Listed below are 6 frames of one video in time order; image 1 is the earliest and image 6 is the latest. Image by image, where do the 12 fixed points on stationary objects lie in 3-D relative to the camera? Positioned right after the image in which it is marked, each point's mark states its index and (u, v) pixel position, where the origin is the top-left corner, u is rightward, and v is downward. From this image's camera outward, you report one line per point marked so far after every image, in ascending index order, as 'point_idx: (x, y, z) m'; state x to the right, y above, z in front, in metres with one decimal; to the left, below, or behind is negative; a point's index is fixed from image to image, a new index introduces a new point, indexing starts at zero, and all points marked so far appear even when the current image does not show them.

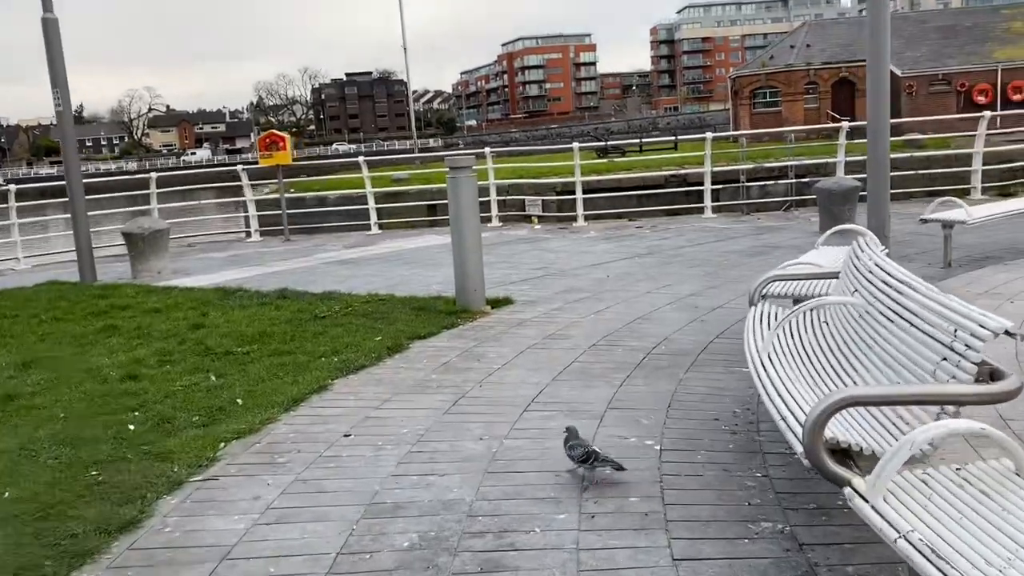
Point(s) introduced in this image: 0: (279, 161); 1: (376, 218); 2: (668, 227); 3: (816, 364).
0: (-3.2, +1.7, +12.0) m
1: (-1.9, +1.0, +12.5) m
2: (+1.9, +0.7, +10.5) m
3: (+1.0, -0.3, +2.9) m
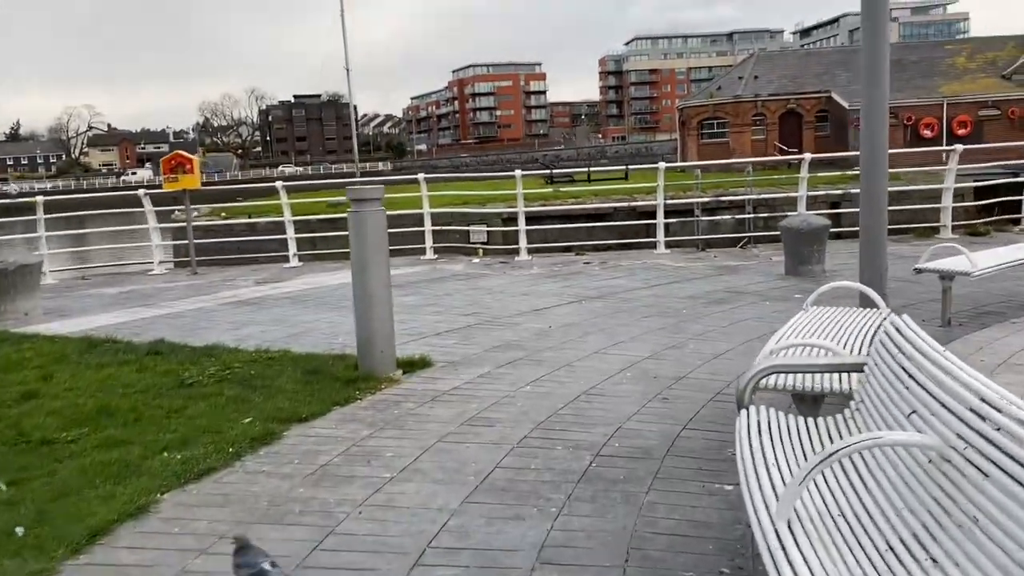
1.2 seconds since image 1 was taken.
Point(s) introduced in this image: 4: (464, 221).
0: (-3.9, +1.2, +10.7) m
1: (-2.7, +0.5, +11.2) m
2: (+1.1, +0.2, +9.4) m
3: (+0.7, -0.5, +1.8) m
4: (-0.9, +1.3, +16.6) m
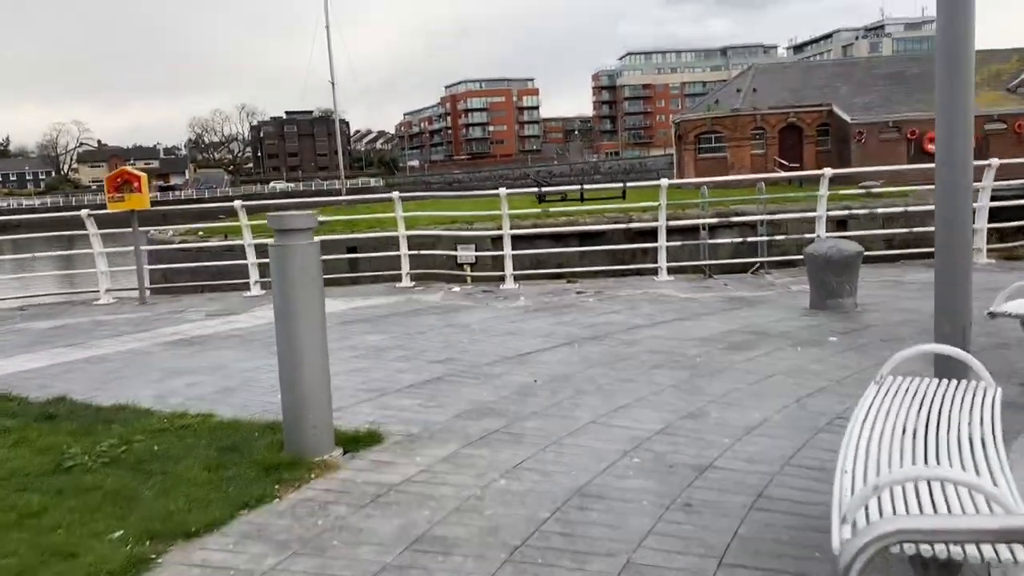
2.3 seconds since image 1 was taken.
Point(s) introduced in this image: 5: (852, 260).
0: (-4.1, +0.9, +9.6) m
1: (-2.9, +0.1, +10.1) m
2: (+1.0, -0.1, +8.3) m
3: (+0.6, -0.7, +0.7) m
4: (-1.1, +0.8, +15.6) m
5: (+2.6, +0.2, +6.8) m
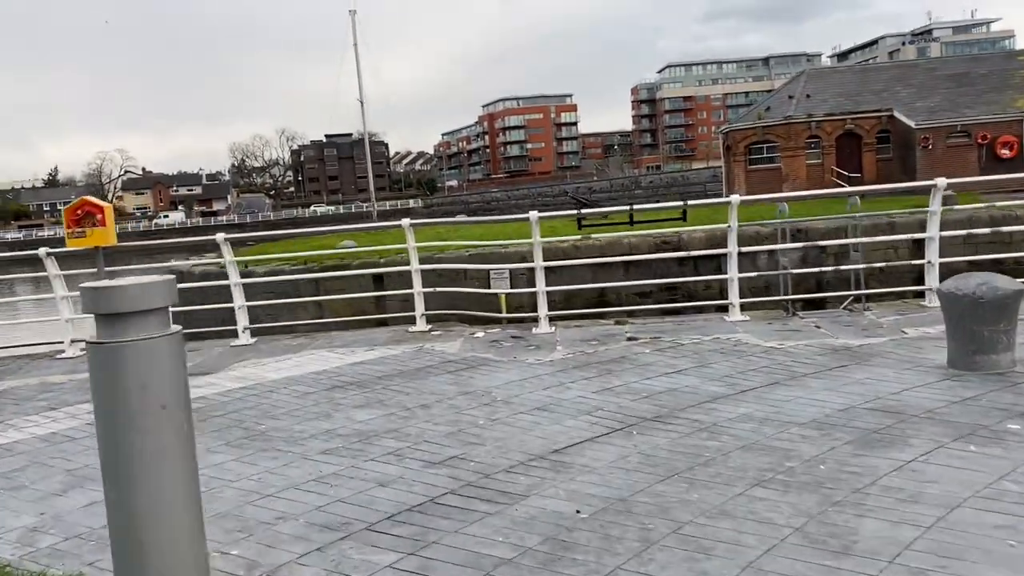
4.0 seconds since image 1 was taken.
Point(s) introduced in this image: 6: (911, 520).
0: (-3.8, +0.4, +8.1) m
1: (-2.6, -0.3, +8.5) m
2: (+1.3, -0.4, +6.6) m
3: (+0.5, -0.9, -1.1) m
4: (-0.5, +0.3, +13.9) m
5: (+2.8, -0.1, +5.0) m
6: (+1.3, -0.8, +3.0) m
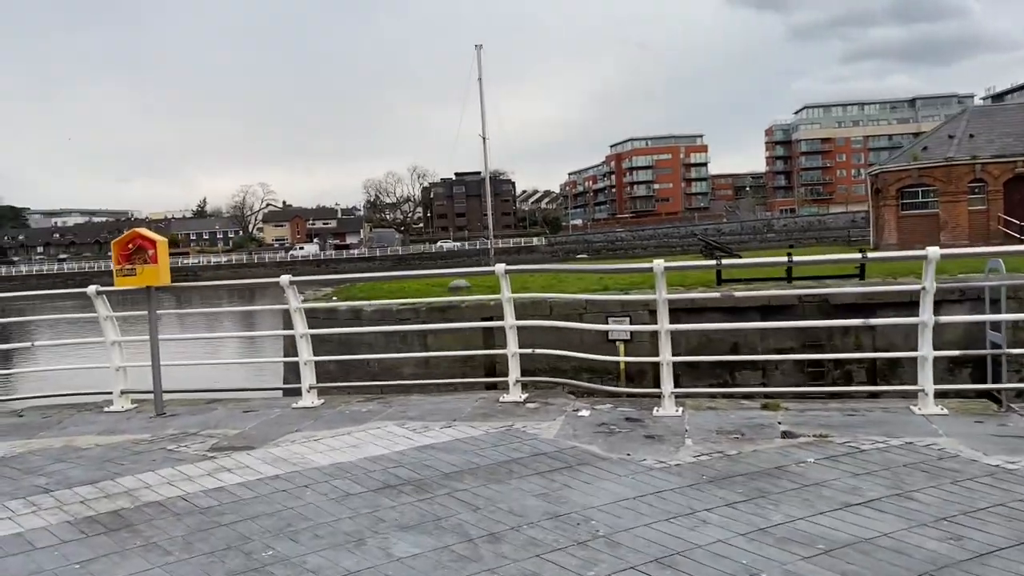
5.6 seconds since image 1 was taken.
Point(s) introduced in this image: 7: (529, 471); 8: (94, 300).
0: (-2.9, +0.1, +7.0) m
1: (-1.6, -0.8, +7.2) m
2: (+1.9, -0.9, +4.7) m
3: (+0.1, -1.0, -2.7) m
4: (+1.2, -0.5, +12.3) m
5: (+3.2, -0.5, +3.0) m
6: (+1.4, -1.1, +1.2) m
7: (+0.1, -1.0, +4.8) m
8: (-3.5, -0.1, +7.5) m
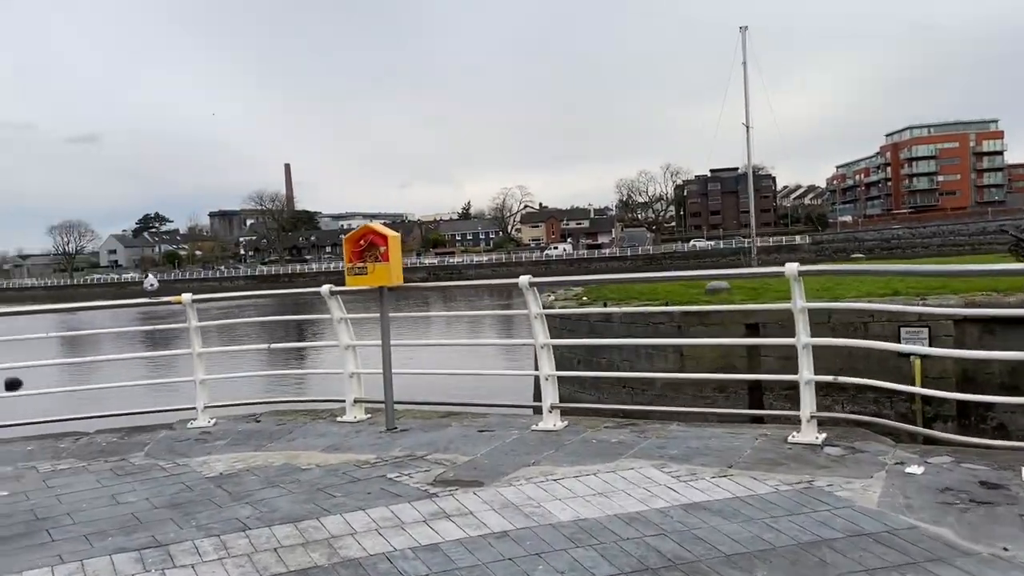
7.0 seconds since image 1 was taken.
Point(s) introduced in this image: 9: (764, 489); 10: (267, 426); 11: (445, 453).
0: (-1.0, 0.0, +6.2) m
1: (+0.3, -0.8, +6.1) m
2: (+3.0, -1.0, +2.8) m
3: (-0.8, -1.0, -3.9) m
4: (+4.4, -0.5, +10.2) m
5: (+3.8, -0.6, +0.7) m
6: (+1.6, -1.1, -0.5) m
7: (+1.3, -1.0, +3.3) m
8: (-1.5, -0.1, +6.9) m
9: (+1.2, -1.0, +4.3) m
10: (-2.0, -1.1, +7.0) m
11: (-0.4, -1.1, +5.7) m
